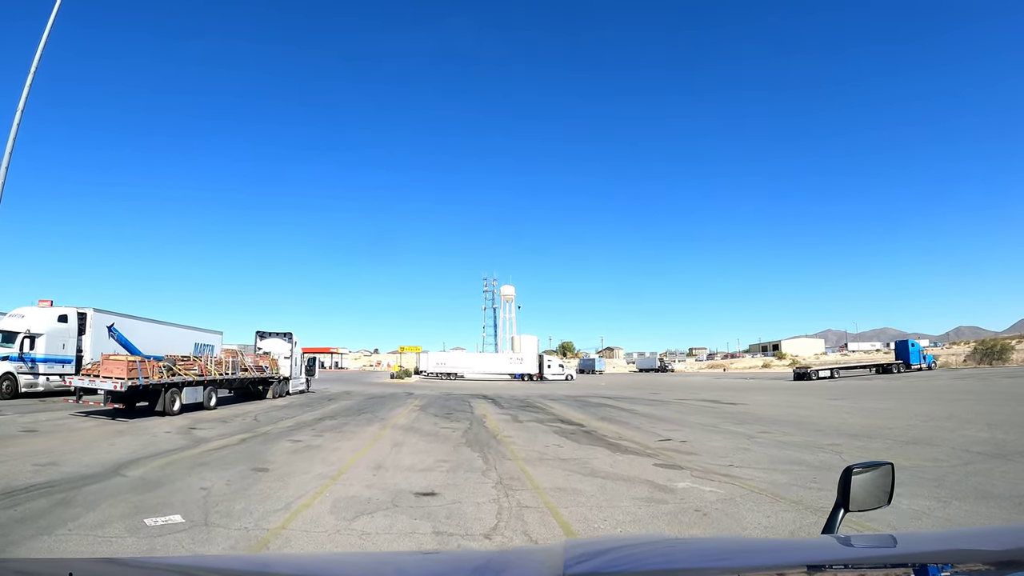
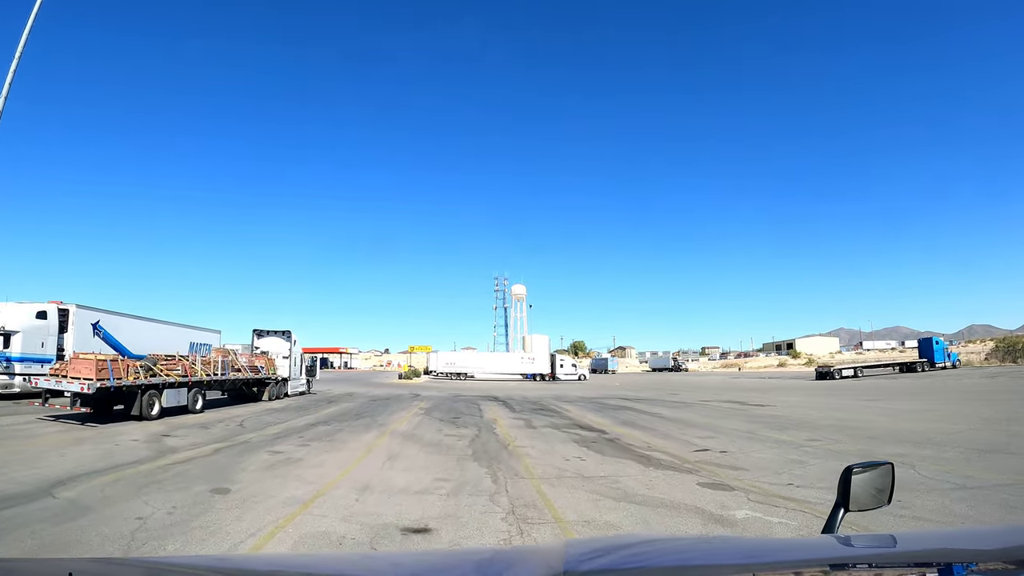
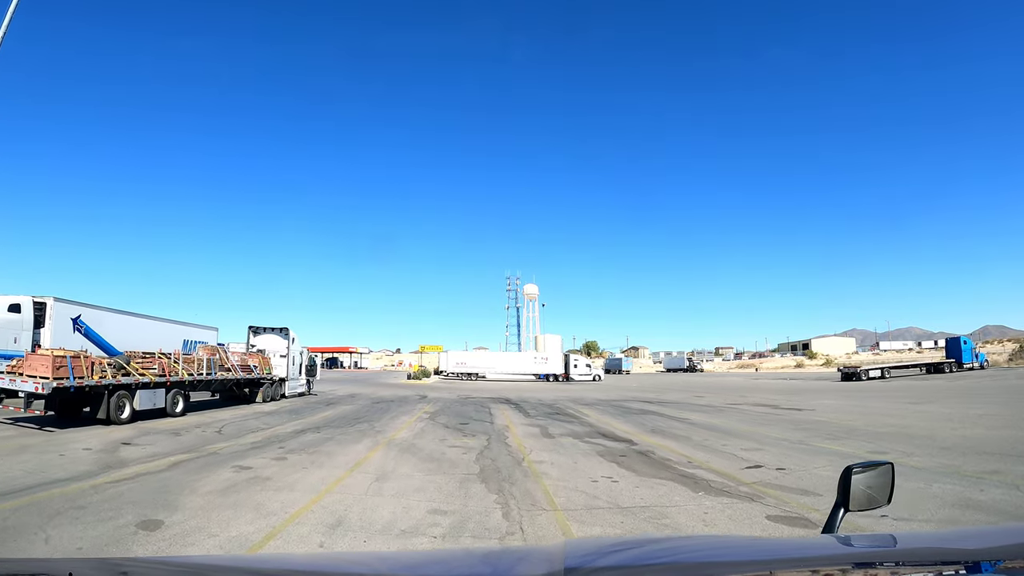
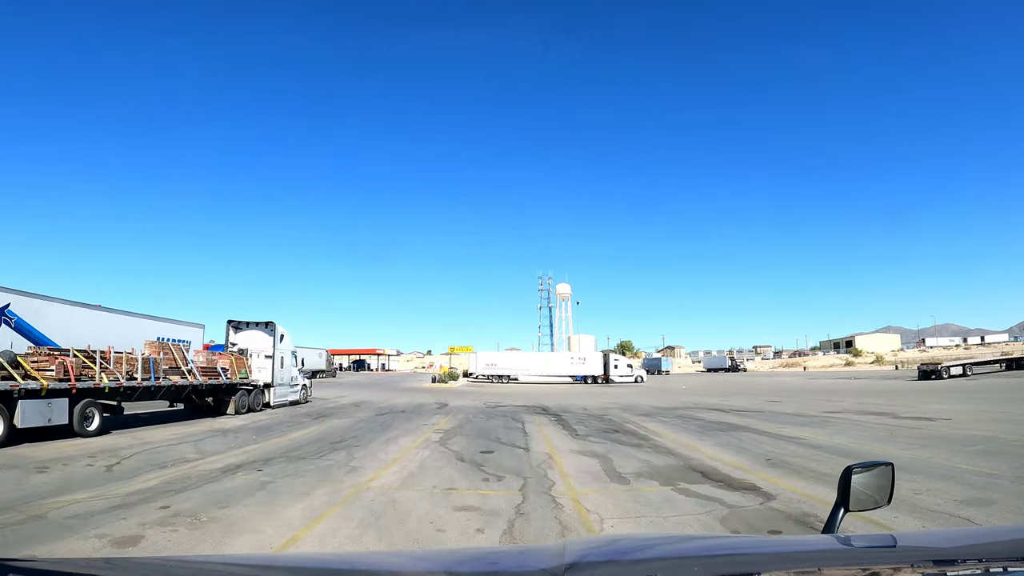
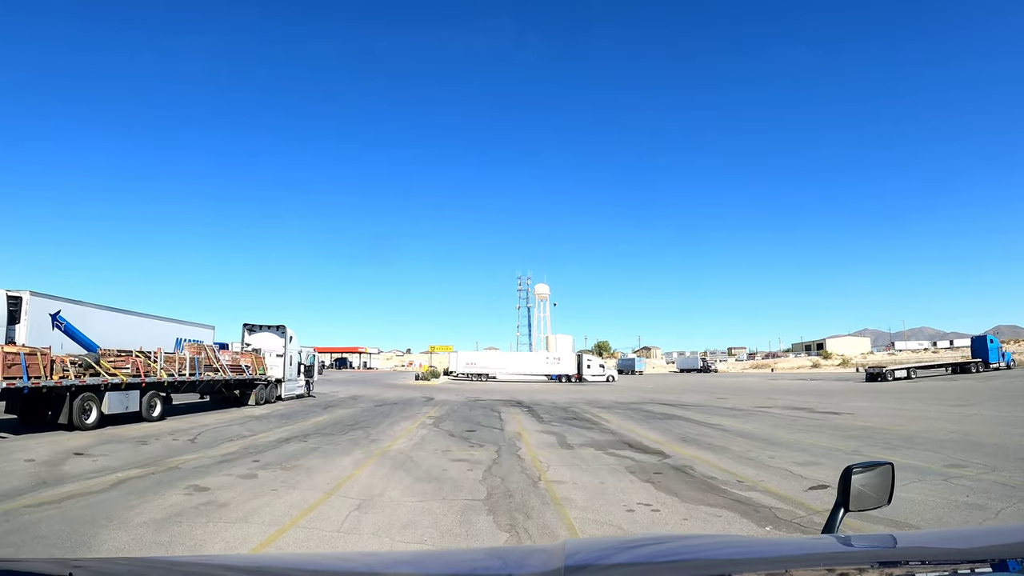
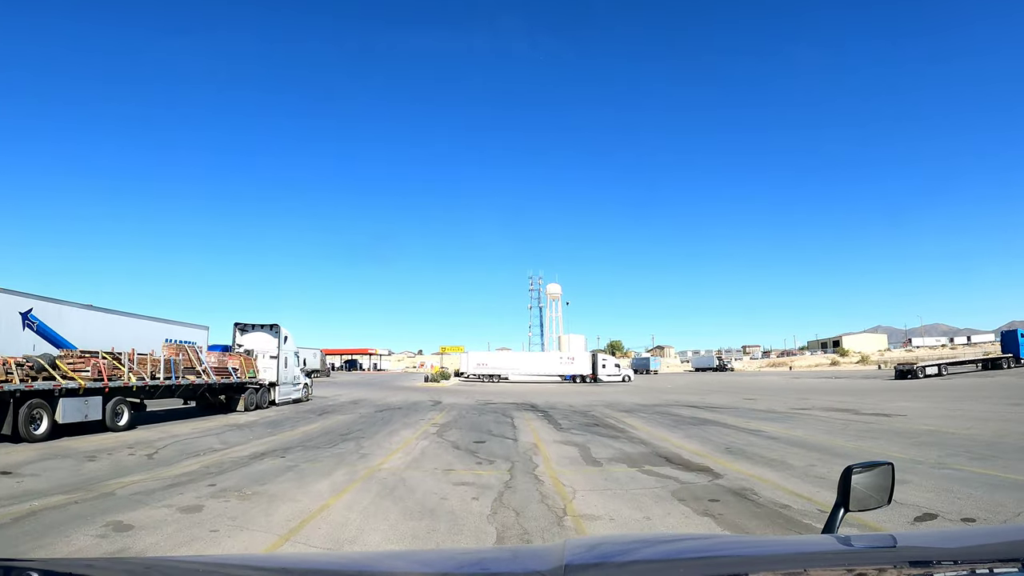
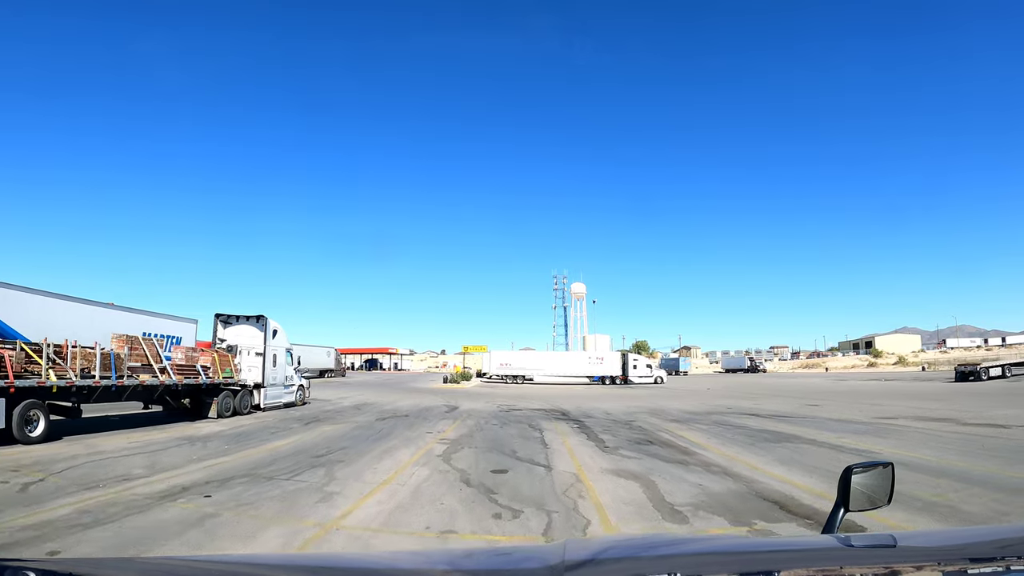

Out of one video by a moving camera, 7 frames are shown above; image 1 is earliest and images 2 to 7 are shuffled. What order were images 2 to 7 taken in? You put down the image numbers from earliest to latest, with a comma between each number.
2, 3, 5, 6, 4, 7
